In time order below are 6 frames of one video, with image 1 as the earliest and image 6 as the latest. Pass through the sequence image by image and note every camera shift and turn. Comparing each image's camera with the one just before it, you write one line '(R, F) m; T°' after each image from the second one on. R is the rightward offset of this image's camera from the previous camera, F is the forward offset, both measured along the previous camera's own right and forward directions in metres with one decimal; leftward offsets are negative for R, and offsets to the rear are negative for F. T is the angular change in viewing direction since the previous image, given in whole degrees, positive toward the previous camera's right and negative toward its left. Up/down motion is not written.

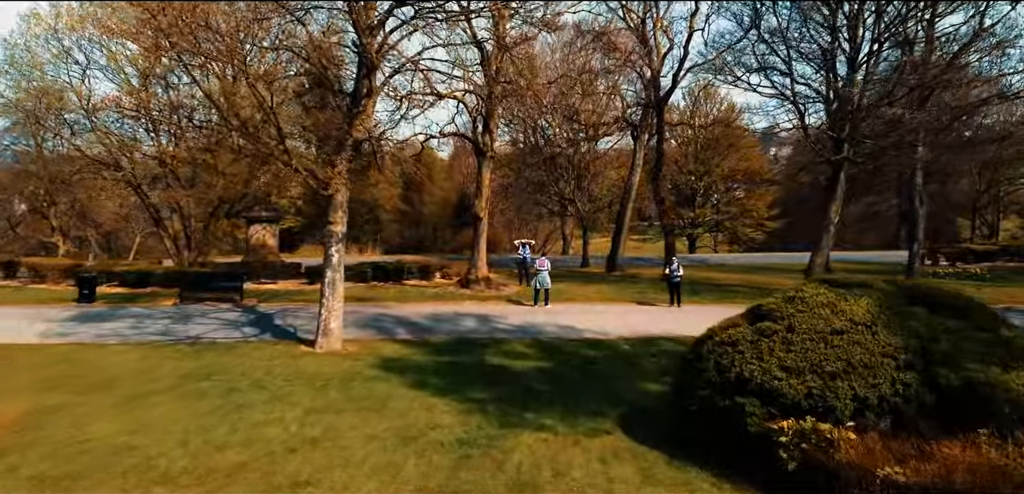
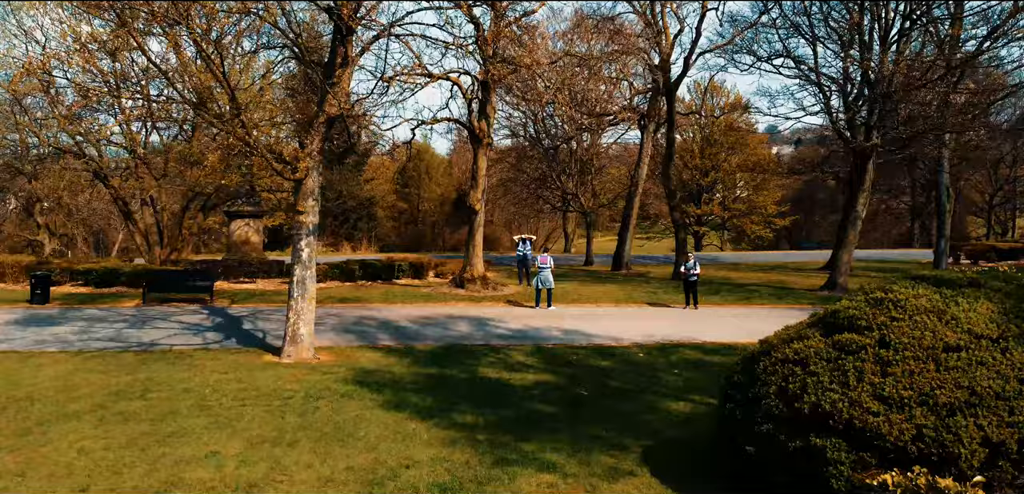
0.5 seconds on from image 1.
(0.0, +1.8) m; 0°
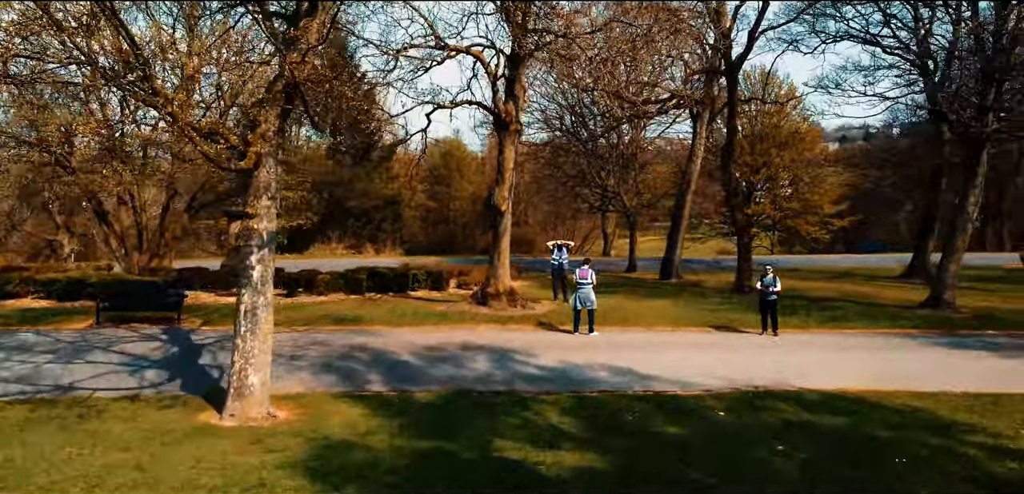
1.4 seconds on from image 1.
(+0.1, +3.2) m; -3°
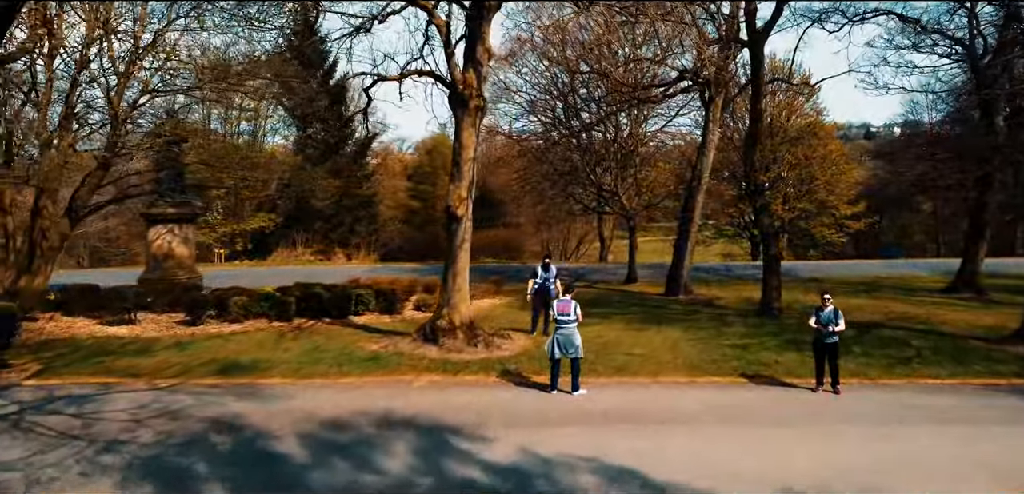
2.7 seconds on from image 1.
(+0.5, +4.0) m; 0°
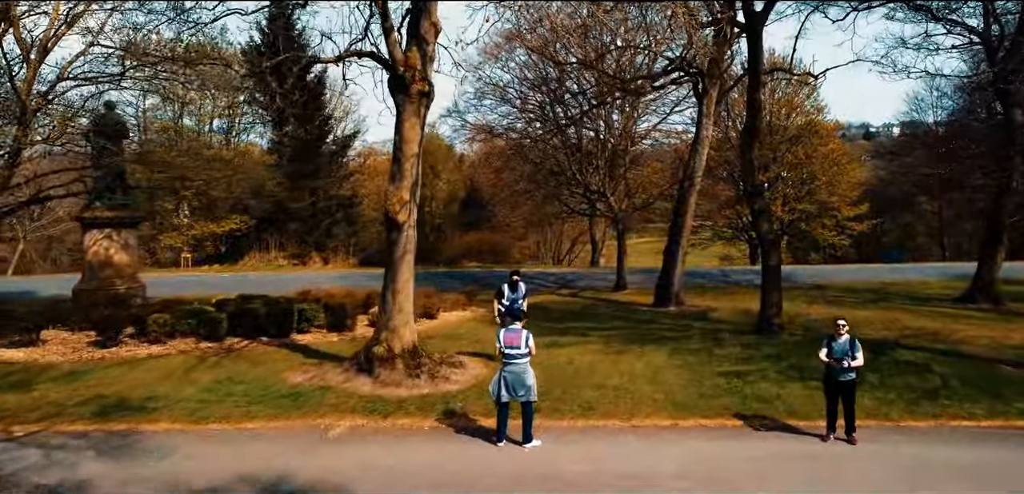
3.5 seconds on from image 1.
(+0.6, +1.8) m; 0°
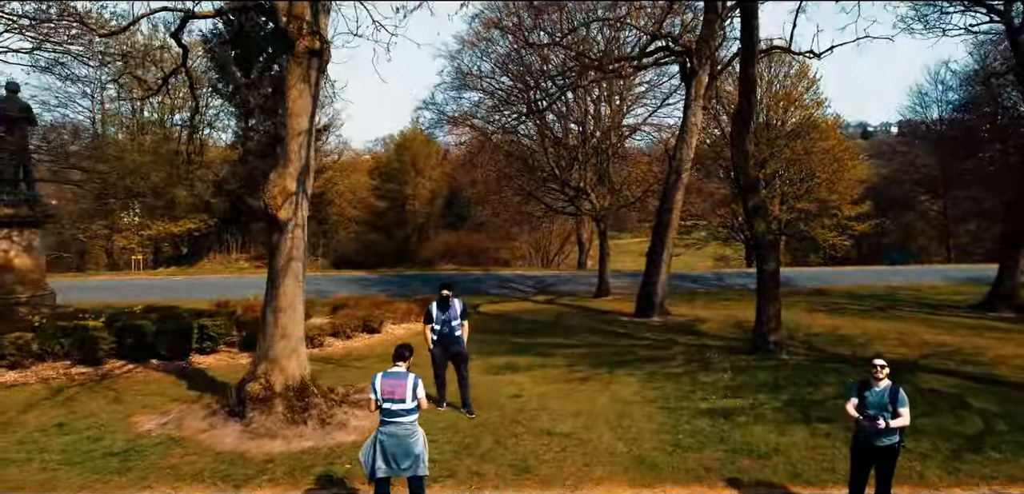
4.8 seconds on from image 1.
(+0.7, +2.2) m; 0°
